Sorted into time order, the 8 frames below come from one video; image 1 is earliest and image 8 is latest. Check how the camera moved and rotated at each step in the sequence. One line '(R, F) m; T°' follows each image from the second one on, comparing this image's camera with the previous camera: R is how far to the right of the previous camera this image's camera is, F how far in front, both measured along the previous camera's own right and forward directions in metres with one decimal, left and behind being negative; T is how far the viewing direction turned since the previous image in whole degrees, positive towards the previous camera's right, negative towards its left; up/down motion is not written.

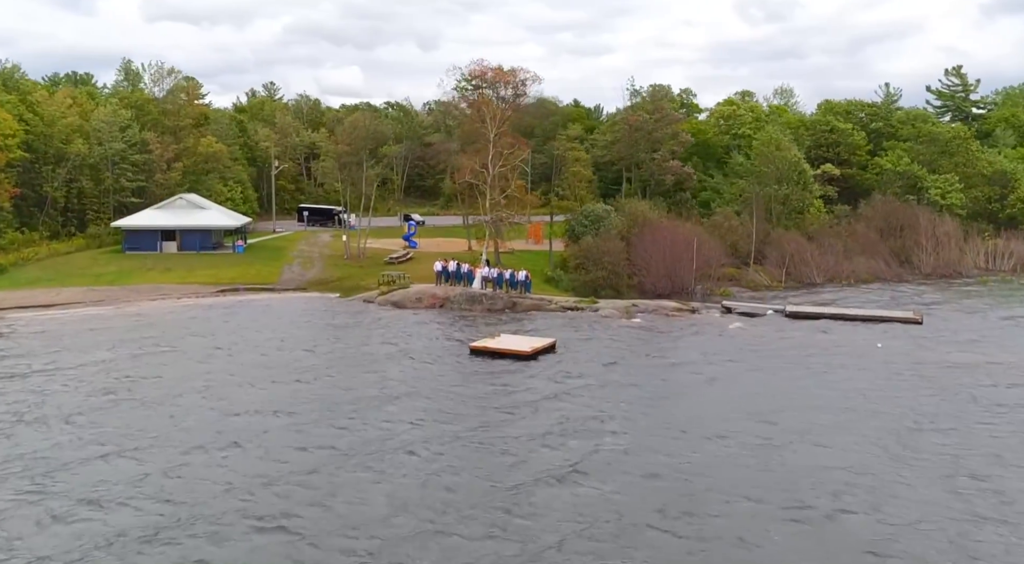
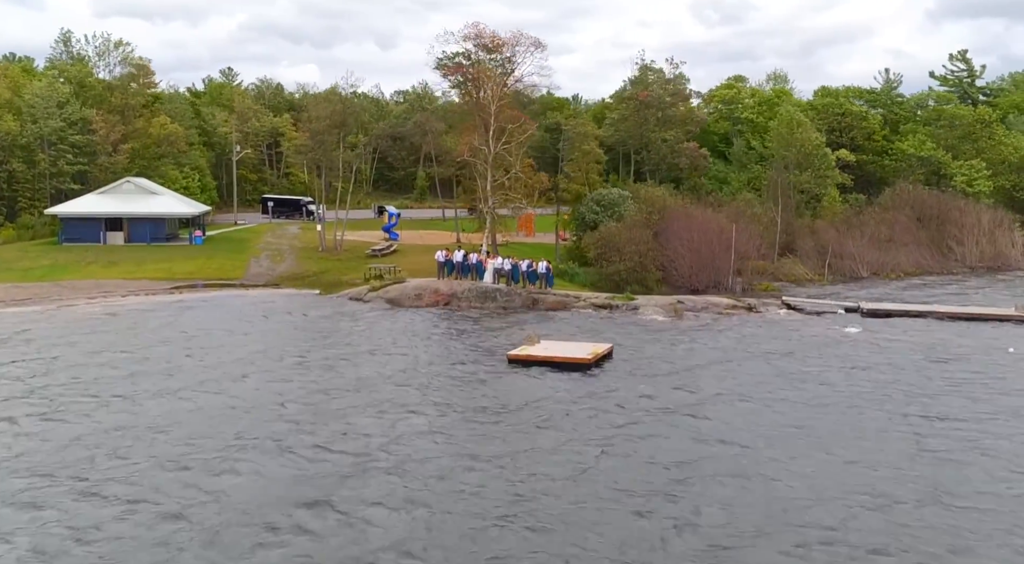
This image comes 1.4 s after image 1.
(-2.7, +8.0) m; +3°
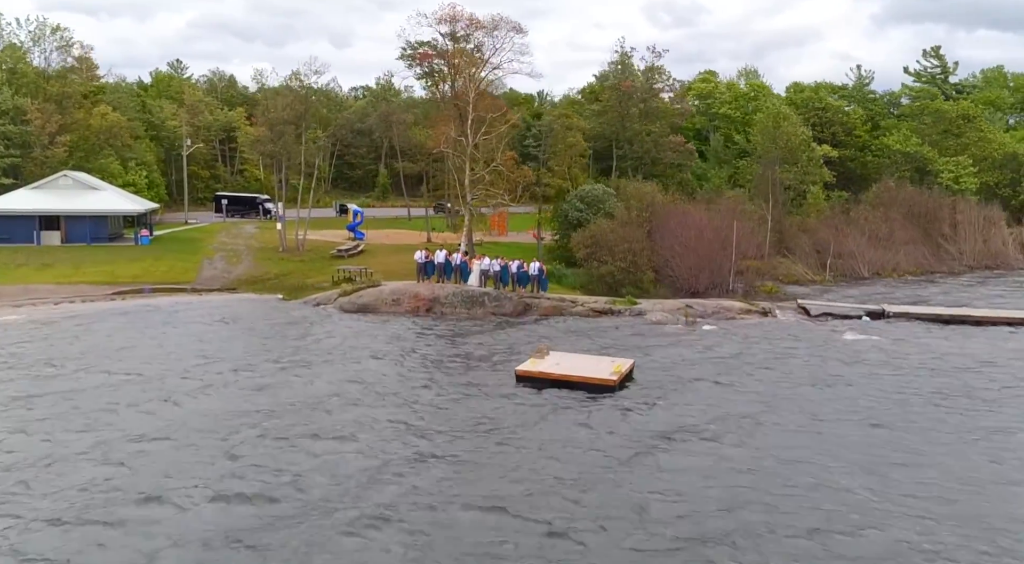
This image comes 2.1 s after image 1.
(-1.3, +4.1) m; +3°
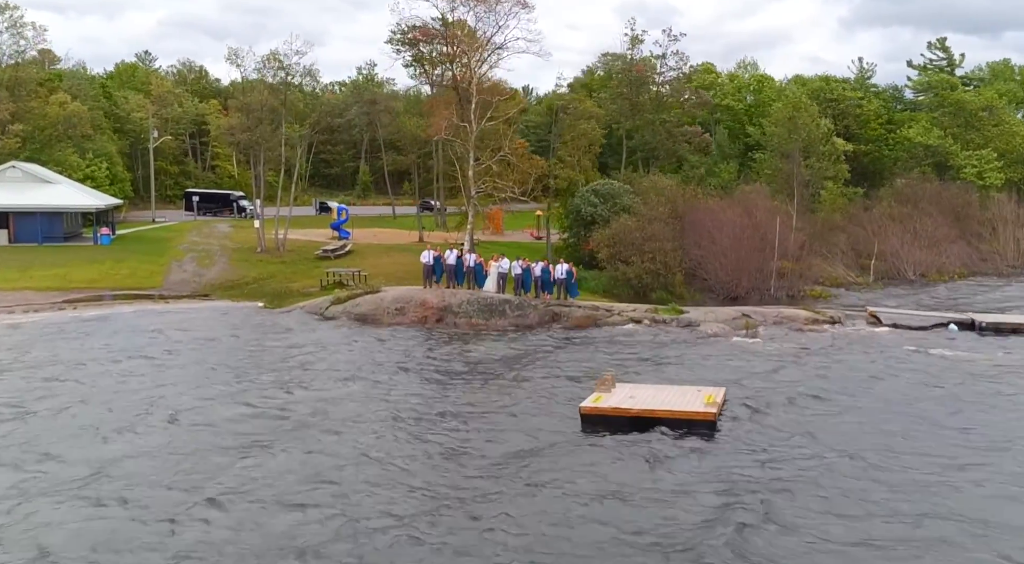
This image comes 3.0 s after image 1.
(-1.7, +5.3) m; +2°
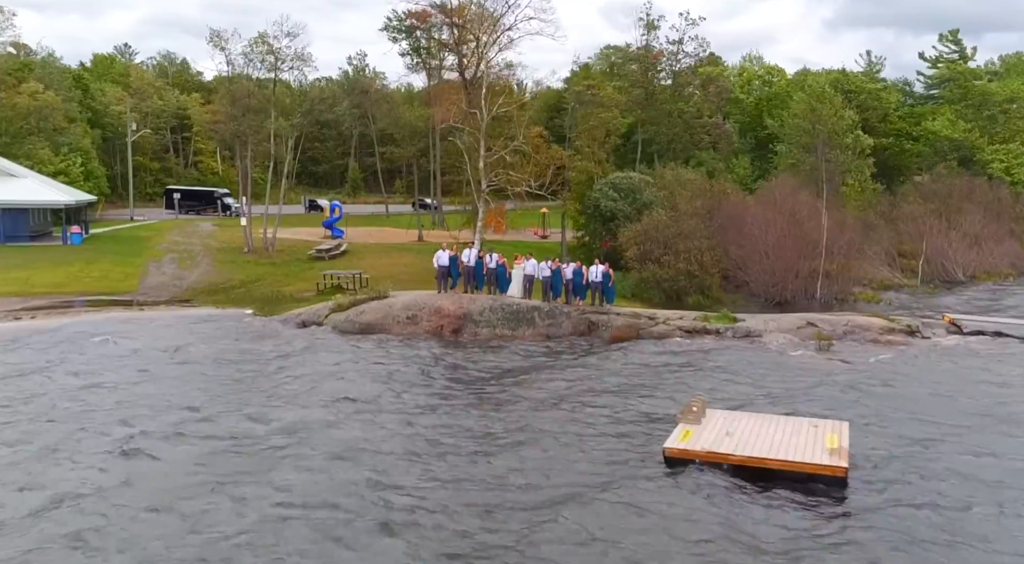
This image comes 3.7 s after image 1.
(-1.3, +4.0) m; +1°
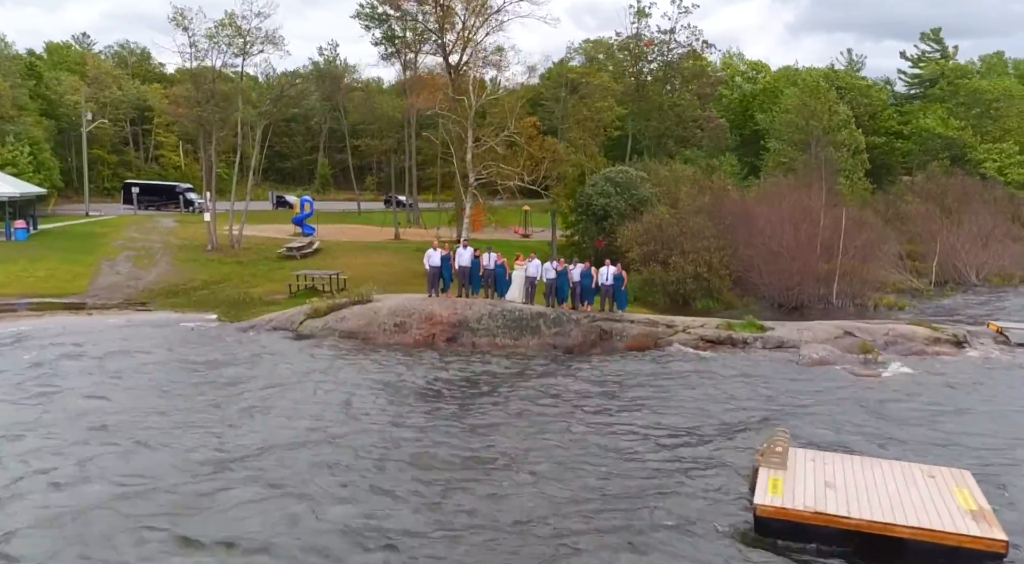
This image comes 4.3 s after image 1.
(-0.9, +3.0) m; +2°
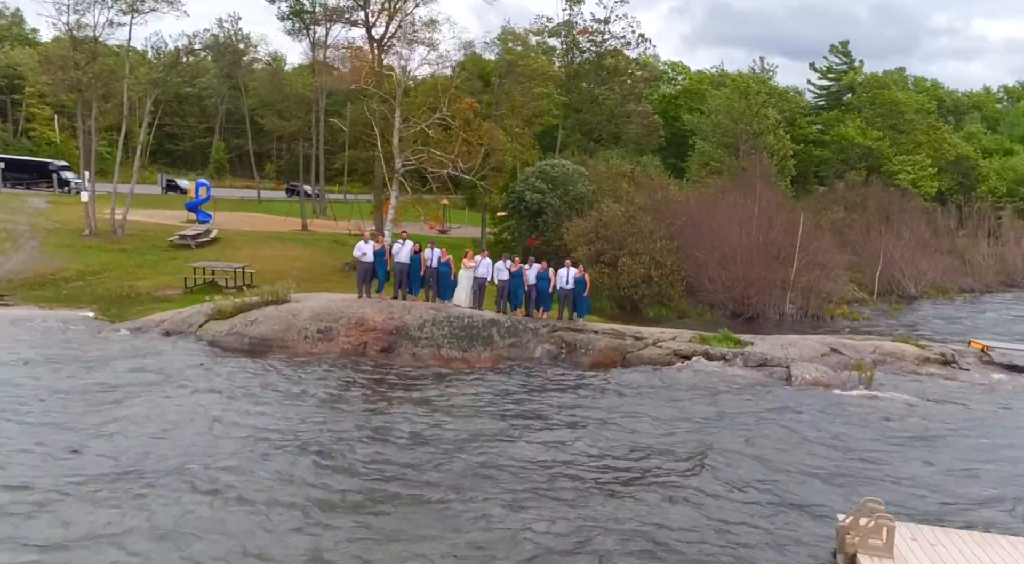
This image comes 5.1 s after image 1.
(-1.2, +3.5) m; +7°
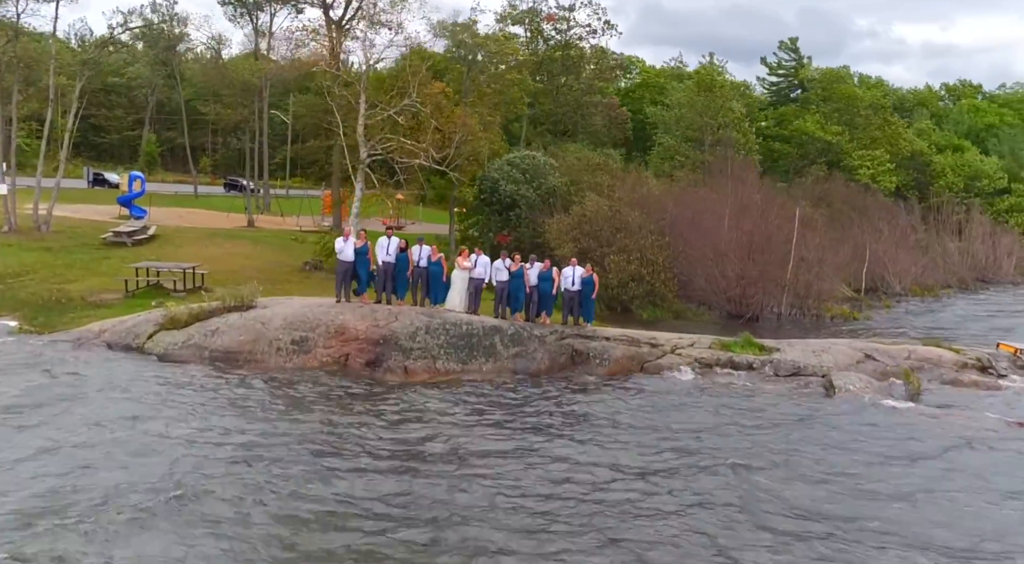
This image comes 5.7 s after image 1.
(-1.3, +2.6) m; +4°
